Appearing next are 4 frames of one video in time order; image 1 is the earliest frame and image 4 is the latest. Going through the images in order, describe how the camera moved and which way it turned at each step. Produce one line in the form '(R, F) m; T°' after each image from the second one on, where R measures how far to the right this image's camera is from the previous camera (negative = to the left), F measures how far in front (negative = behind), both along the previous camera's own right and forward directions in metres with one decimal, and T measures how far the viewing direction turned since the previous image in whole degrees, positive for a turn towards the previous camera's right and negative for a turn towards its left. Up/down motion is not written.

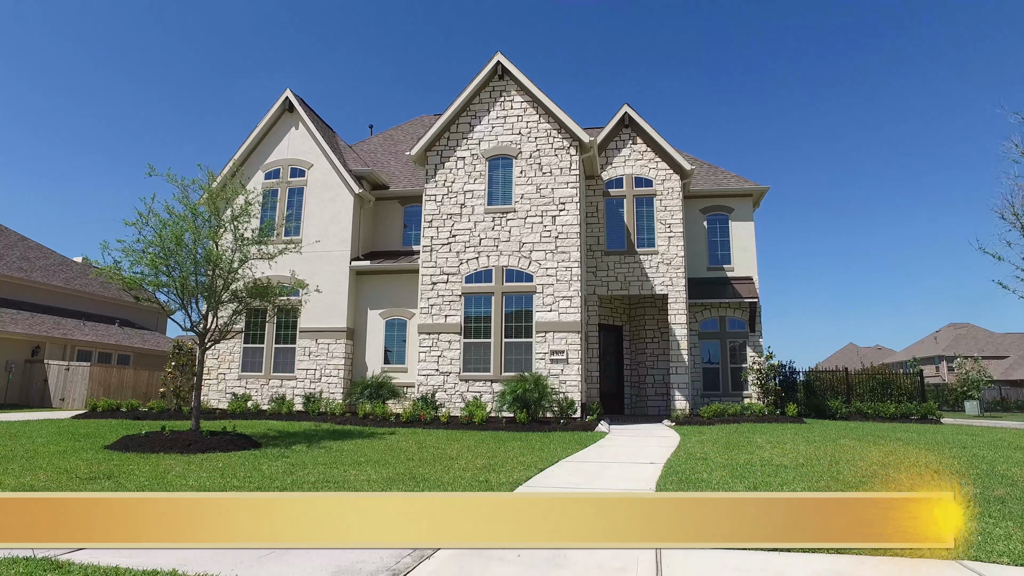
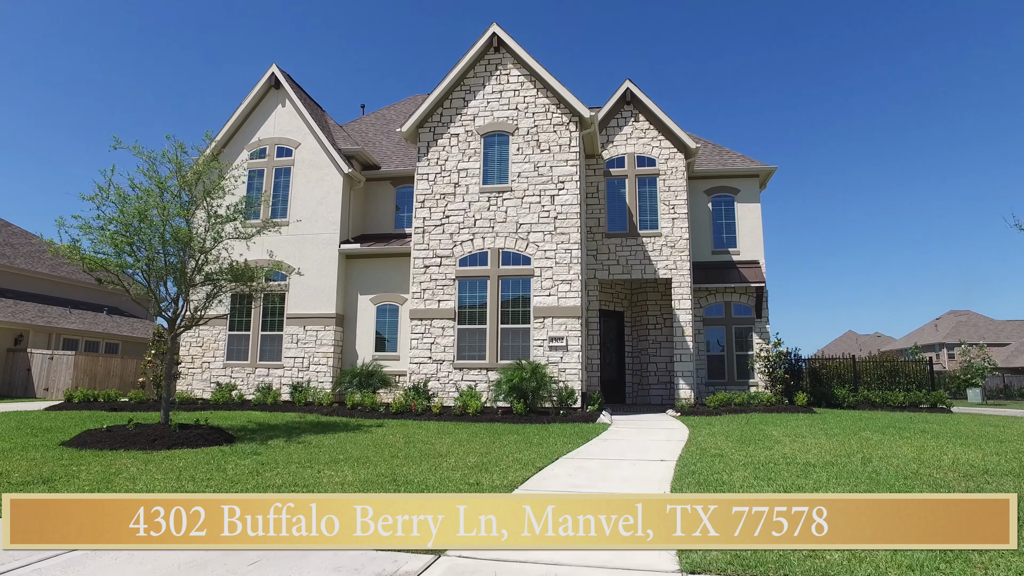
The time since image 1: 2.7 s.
(0.0, +0.9) m; 0°
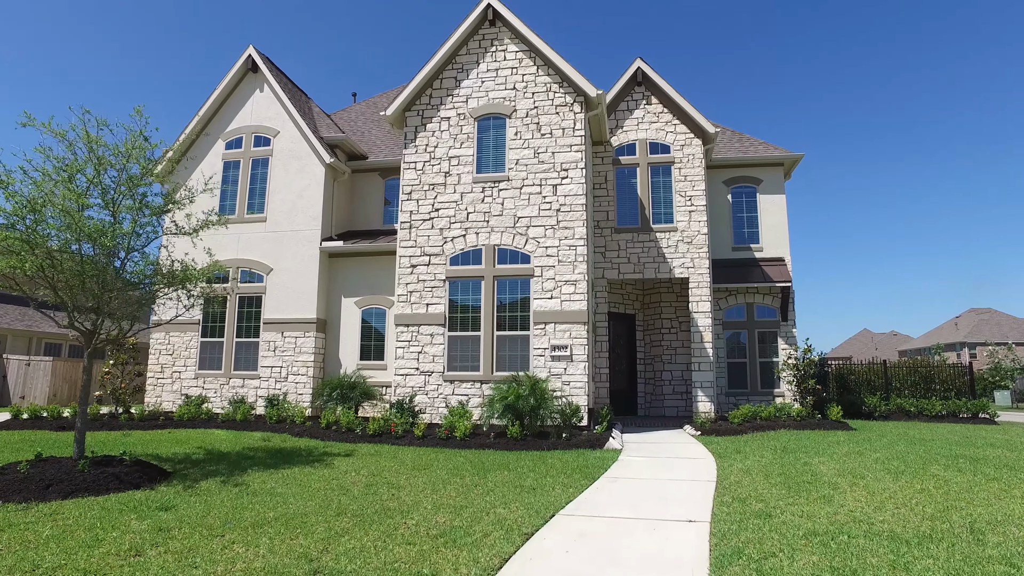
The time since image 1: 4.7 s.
(+0.3, +1.9) m; -1°
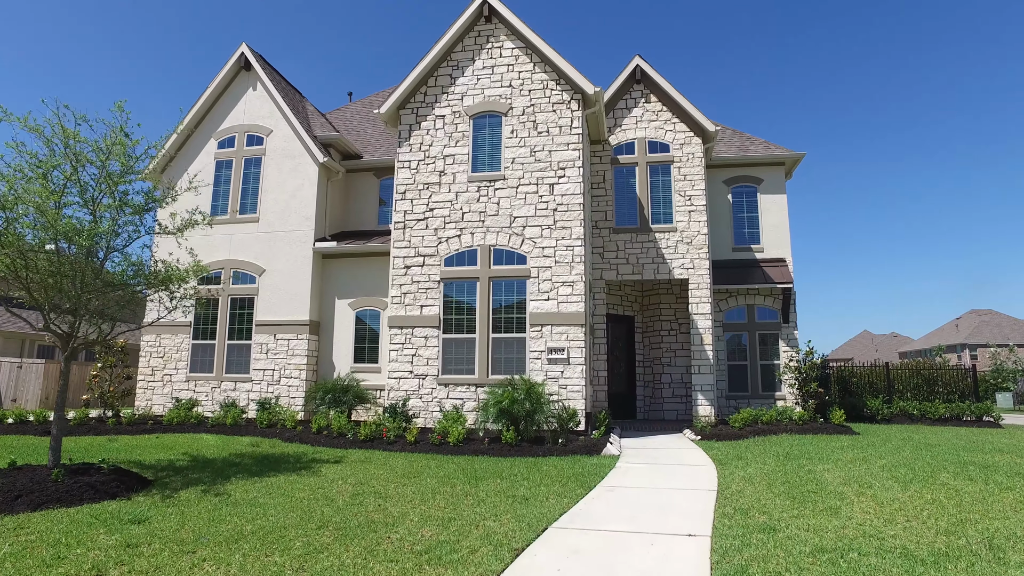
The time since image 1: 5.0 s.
(+0.1, +0.3) m; 0°
